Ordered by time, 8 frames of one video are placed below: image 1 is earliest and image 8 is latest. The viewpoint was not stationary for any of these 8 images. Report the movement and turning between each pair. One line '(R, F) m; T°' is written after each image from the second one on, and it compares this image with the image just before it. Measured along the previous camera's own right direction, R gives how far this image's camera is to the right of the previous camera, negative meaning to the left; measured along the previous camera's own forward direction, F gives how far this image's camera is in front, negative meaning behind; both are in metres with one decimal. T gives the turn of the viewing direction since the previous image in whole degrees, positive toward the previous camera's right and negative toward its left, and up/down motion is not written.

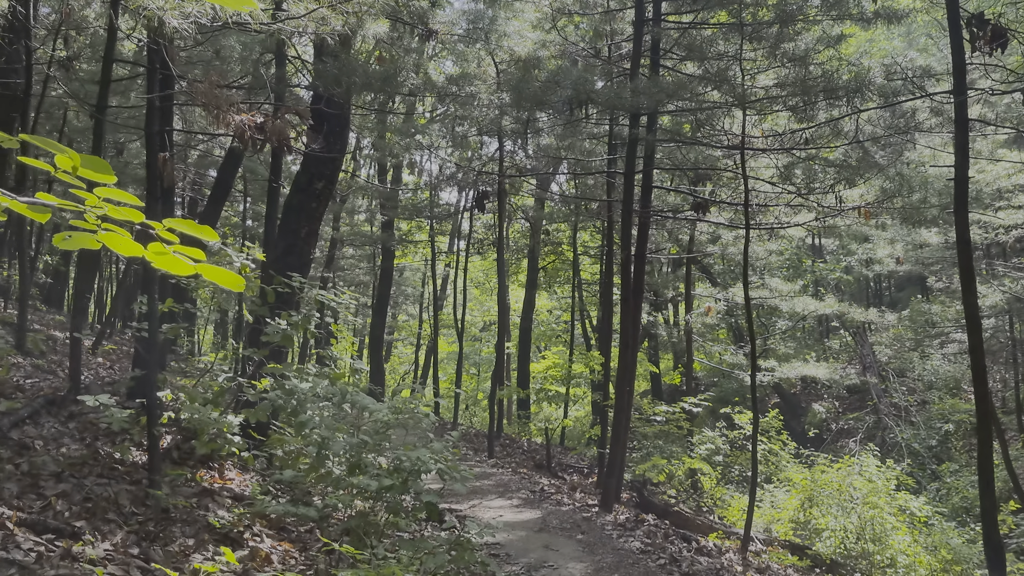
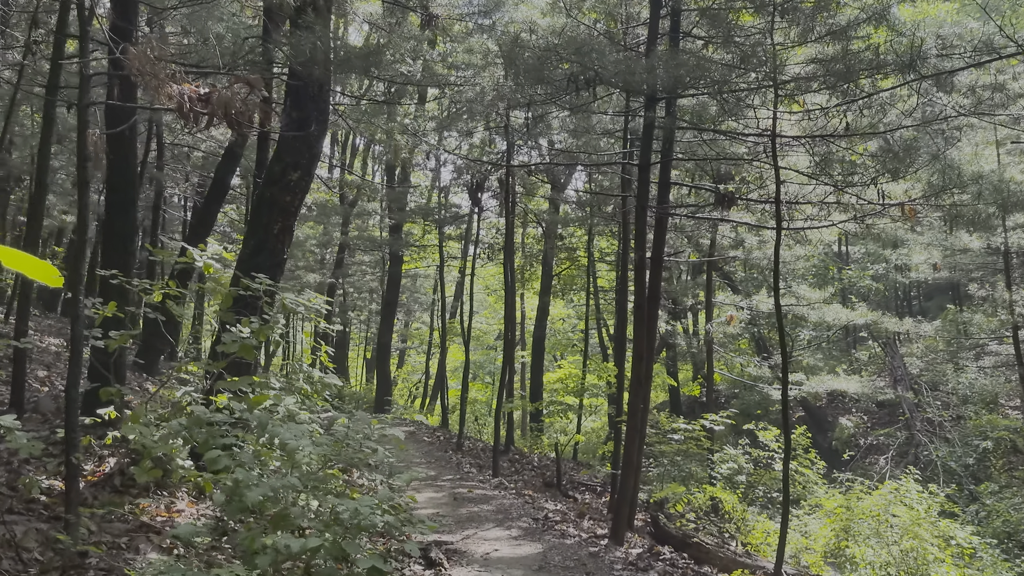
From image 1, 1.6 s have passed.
(+0.1, +0.7) m; -1°
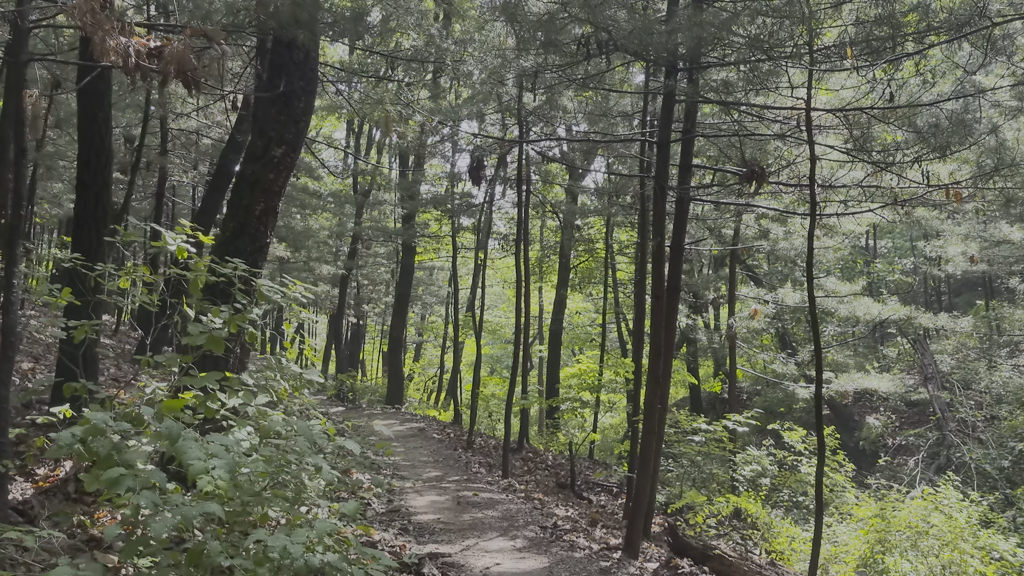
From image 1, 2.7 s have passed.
(+0.1, +0.5) m; -1°
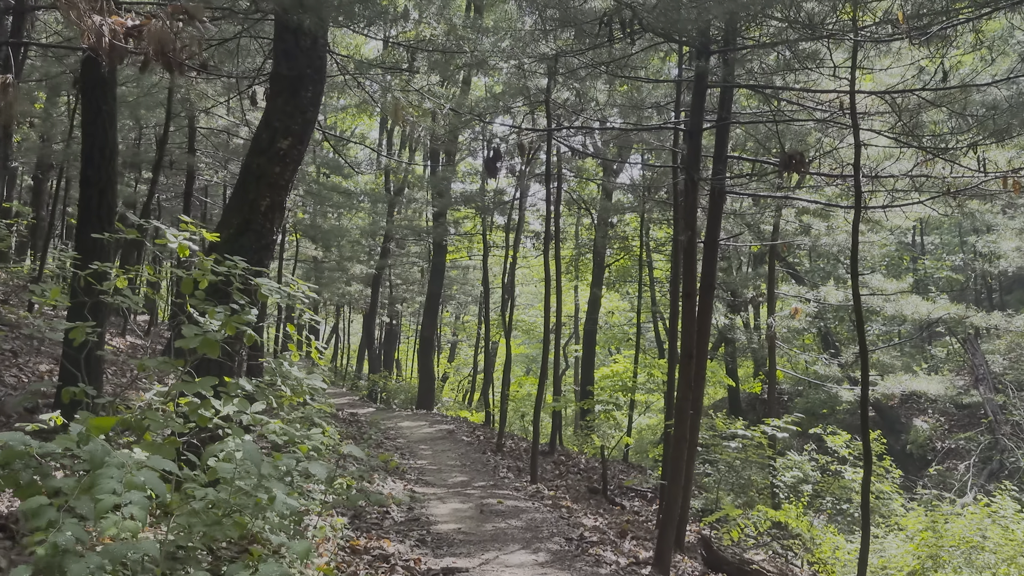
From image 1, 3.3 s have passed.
(+0.1, +0.3) m; -2°
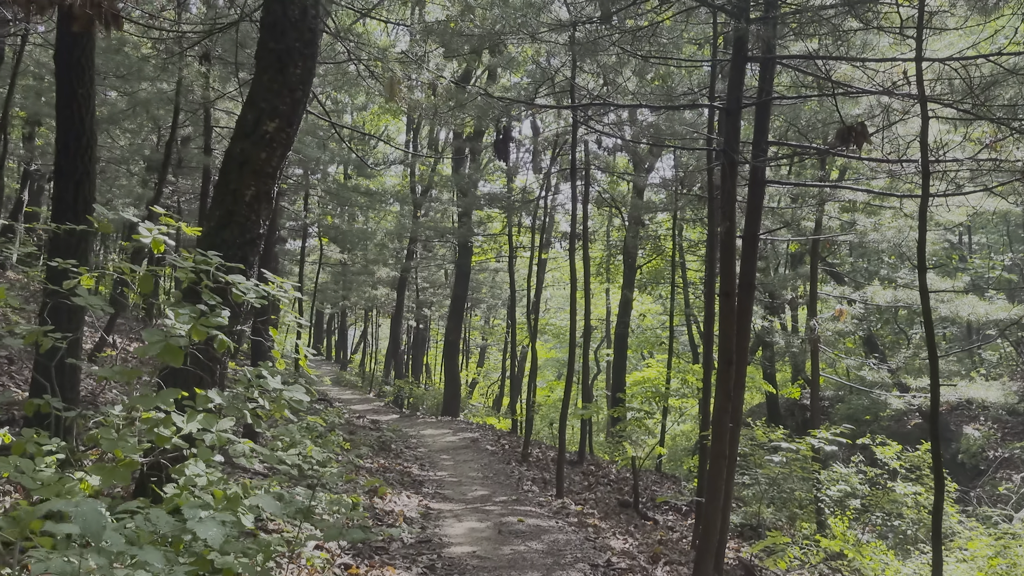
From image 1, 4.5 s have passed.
(+0.1, +0.5) m; -2°
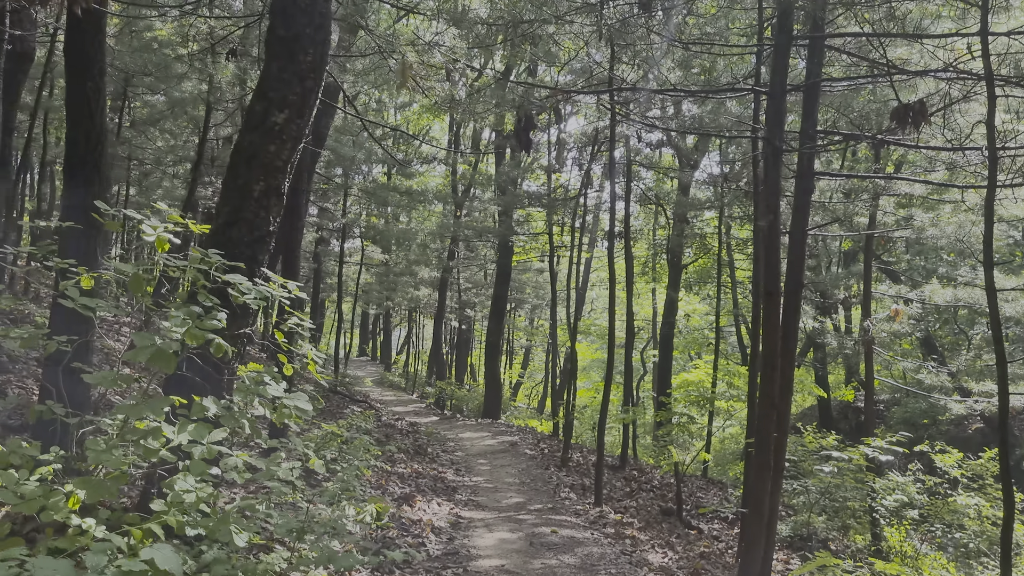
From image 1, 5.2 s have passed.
(+0.1, +0.3) m; -3°
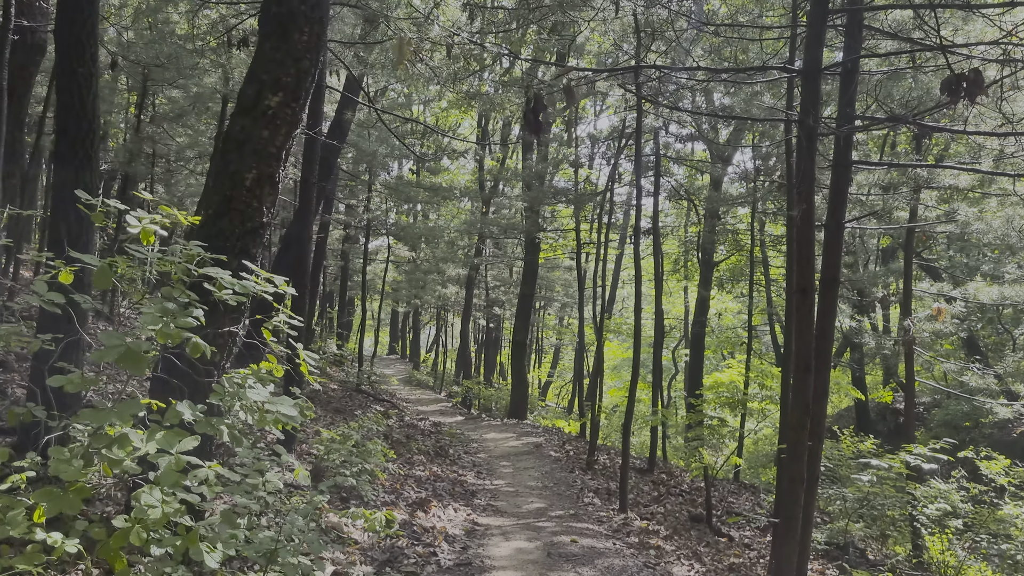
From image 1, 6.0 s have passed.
(+0.1, +0.3) m; -2°
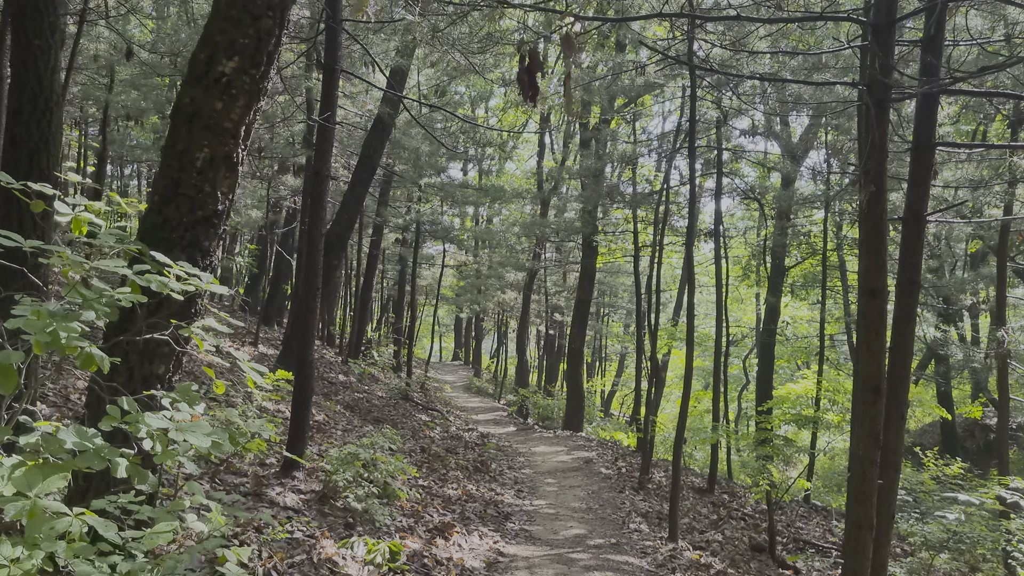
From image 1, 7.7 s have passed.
(+0.3, +0.6) m; -5°
